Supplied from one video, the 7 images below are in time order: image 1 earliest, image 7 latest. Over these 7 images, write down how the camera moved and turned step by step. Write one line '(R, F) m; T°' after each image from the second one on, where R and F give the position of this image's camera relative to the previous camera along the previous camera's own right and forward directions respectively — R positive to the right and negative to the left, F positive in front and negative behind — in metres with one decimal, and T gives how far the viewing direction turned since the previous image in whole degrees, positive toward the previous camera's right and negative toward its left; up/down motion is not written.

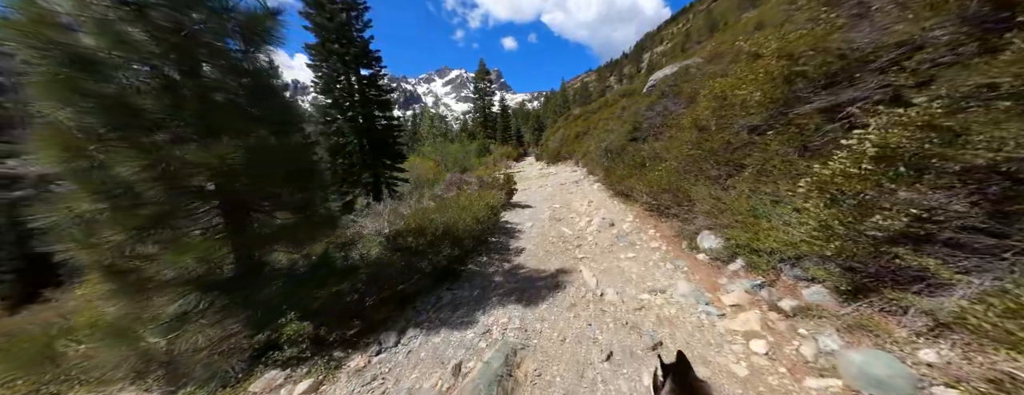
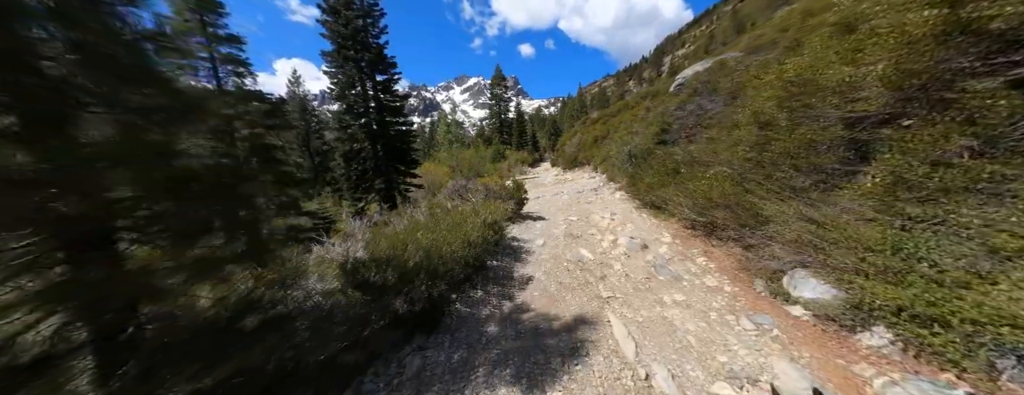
(+0.2, +1.3) m; -3°
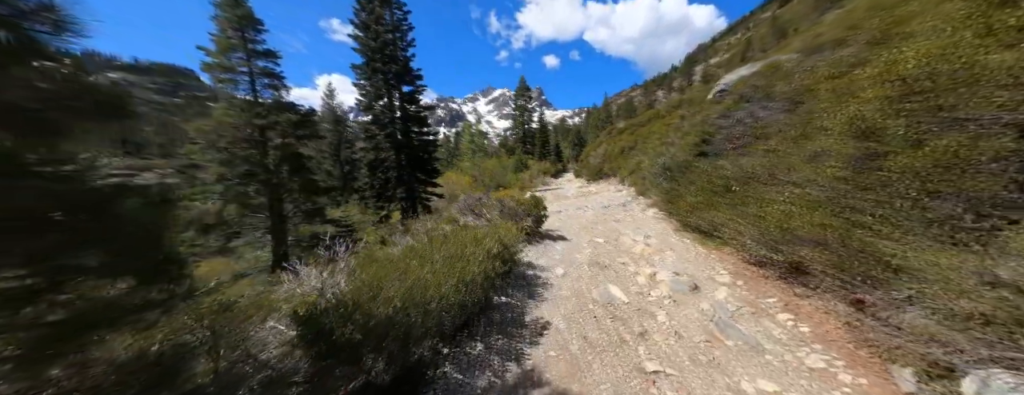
(+0.1, +0.9) m; -5°
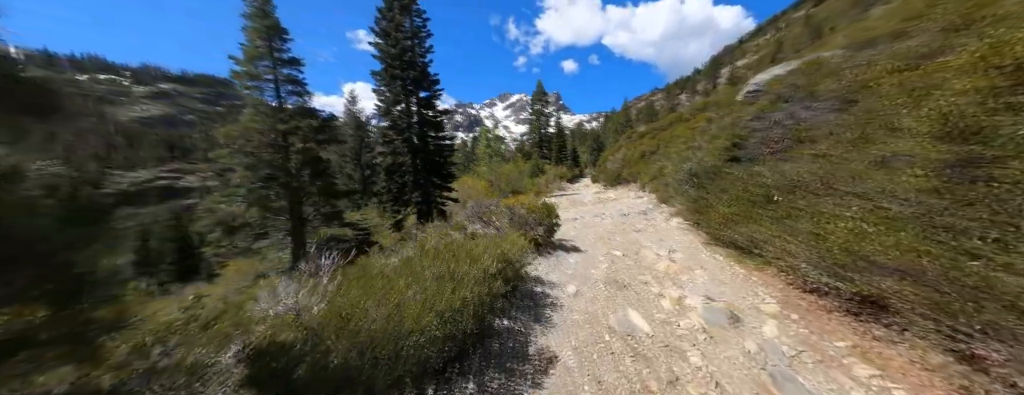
(+0.2, +0.5) m; -4°
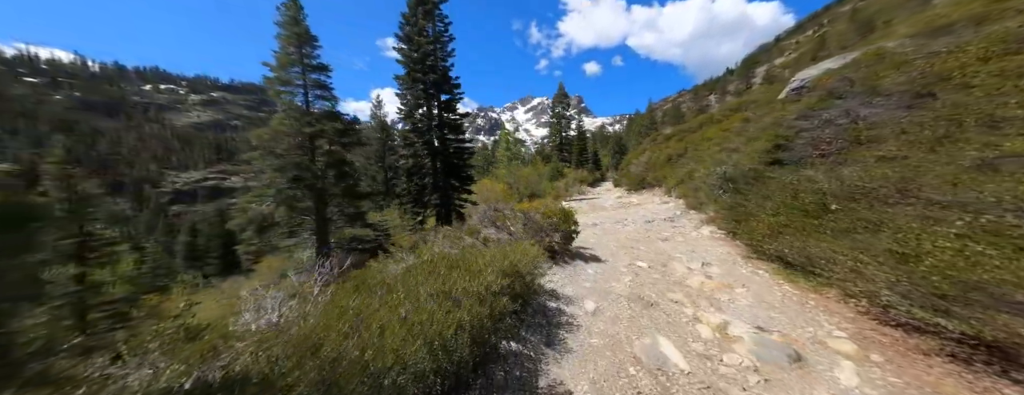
(+0.1, +0.4) m; -4°
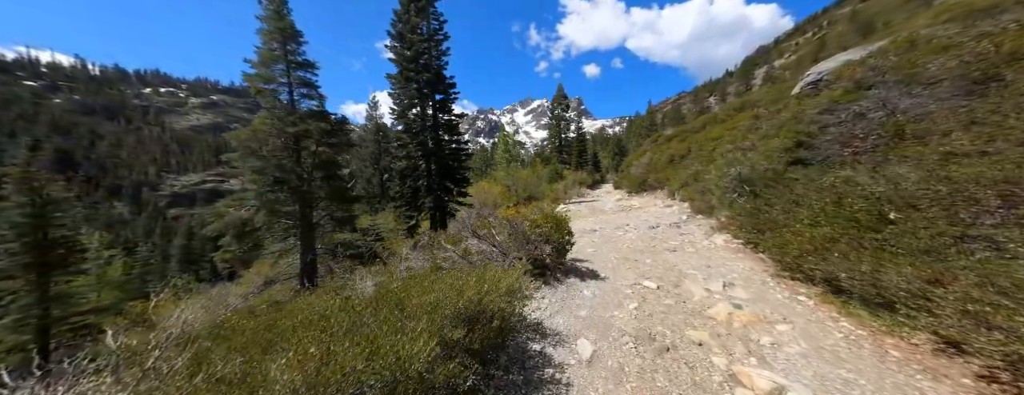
(+0.4, +1.1) m; 0°
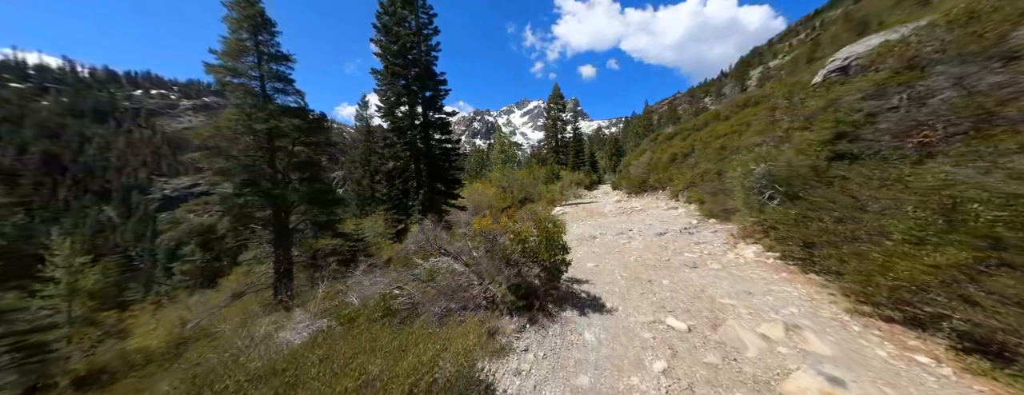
(+0.4, +1.5) m; +1°
